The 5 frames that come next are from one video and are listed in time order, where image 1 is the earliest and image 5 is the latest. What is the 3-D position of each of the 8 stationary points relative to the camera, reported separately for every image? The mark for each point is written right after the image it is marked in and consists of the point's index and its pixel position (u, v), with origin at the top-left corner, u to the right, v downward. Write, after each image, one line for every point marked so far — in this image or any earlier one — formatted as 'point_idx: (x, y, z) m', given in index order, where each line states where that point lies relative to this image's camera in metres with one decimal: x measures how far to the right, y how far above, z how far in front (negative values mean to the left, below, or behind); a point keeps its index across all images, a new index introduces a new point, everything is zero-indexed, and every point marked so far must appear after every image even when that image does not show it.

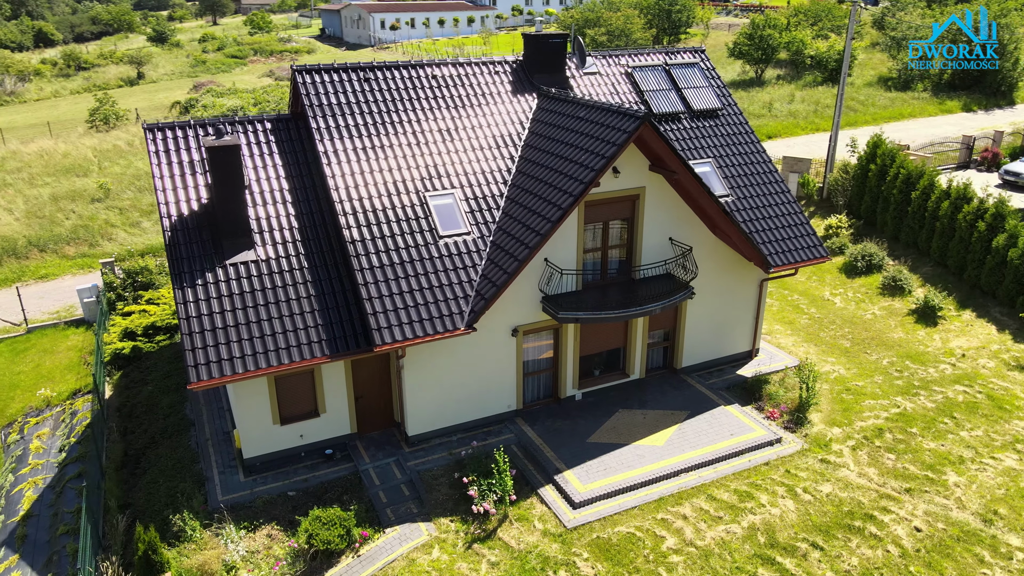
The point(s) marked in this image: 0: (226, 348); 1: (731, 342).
0: (-5.4, -1.1, +13.9) m
1: (+5.8, -1.5, +19.6) m
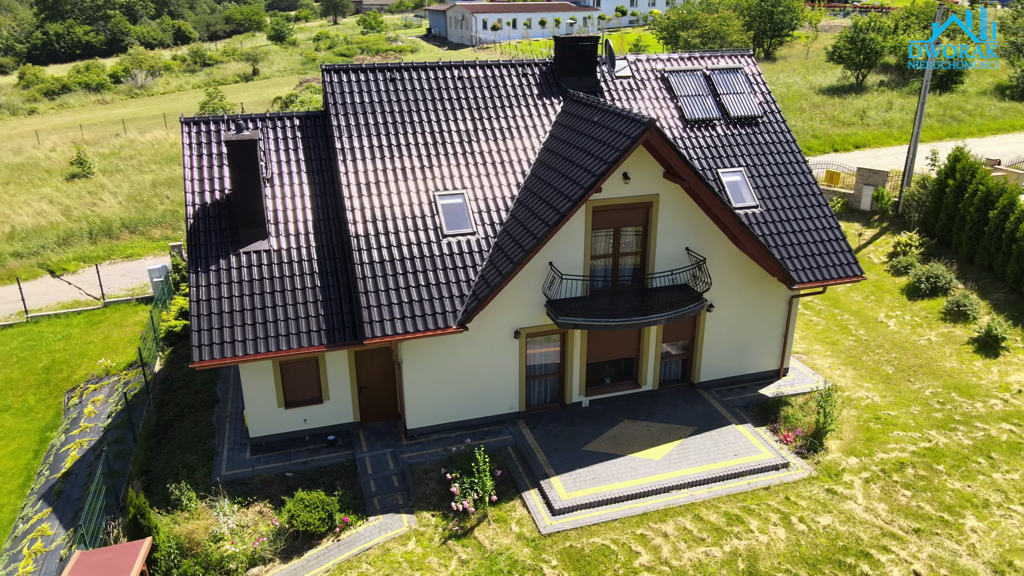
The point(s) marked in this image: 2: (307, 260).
0: (-5.7, -0.9, +14.7) m
1: (+6.2, -1.8, +18.8) m
2: (-4.4, +0.6, +15.7) m
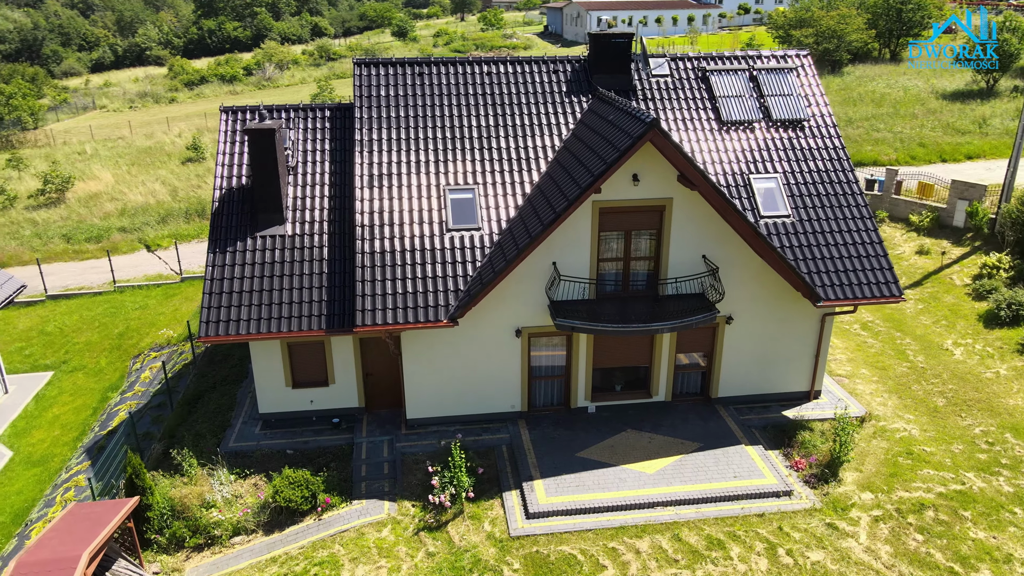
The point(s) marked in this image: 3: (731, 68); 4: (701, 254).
0: (-5.8, -0.5, +15.5) m
1: (+6.5, -2.2, +17.7) m
2: (-4.3, +0.9, +16.3) m
3: (+5.7, +5.7, +19.0) m
4: (+4.2, +0.8, +16.3) m
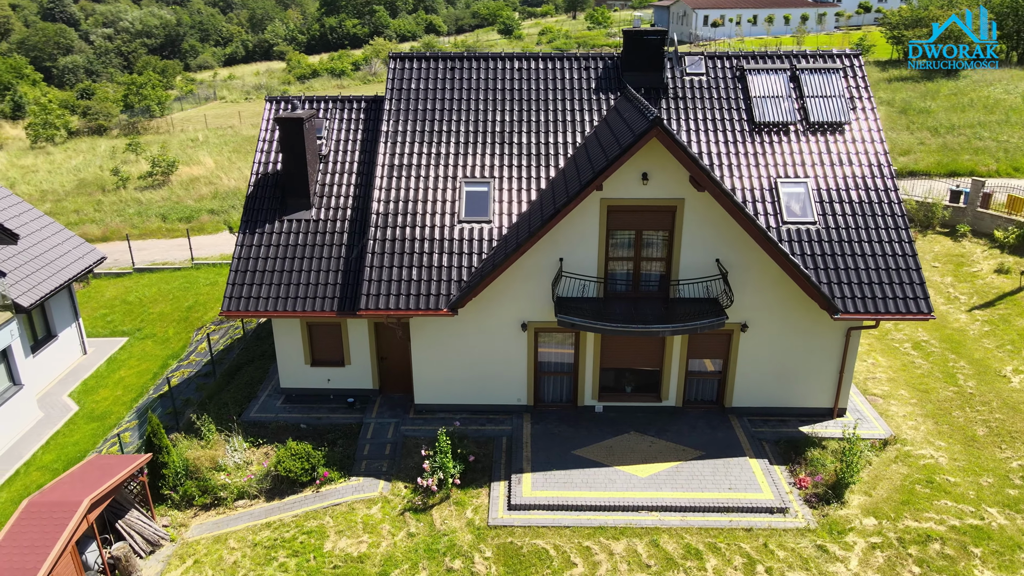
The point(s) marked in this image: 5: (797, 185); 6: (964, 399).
0: (-5.7, 0.0, +16.4) m
1: (+6.7, -2.4, +16.9) m
2: (-4.0, +1.3, +17.0) m
3: (+6.5, +5.5, +18.3) m
4: (+4.4, +0.7, +15.8) m
5: (+6.4, +2.3, +16.5) m
6: (+11.1, -2.7, +18.0) m
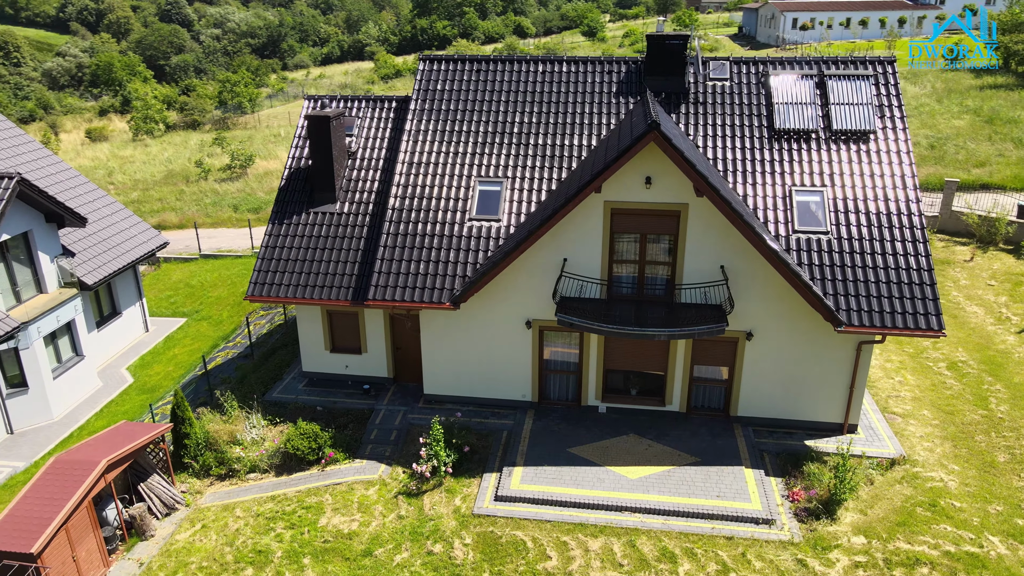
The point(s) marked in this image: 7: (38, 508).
0: (-5.5, +0.3, +17.5) m
1: (+6.8, -2.7, +16.6) m
2: (-3.7, +1.5, +17.8) m
3: (+7.0, +5.2, +17.9) m
4: (+4.5, +0.5, +15.7) m
5: (+6.6, +2.1, +16.1) m
6: (+11.2, -3.2, +17.1) m
7: (-8.3, -3.9, +12.8) m
